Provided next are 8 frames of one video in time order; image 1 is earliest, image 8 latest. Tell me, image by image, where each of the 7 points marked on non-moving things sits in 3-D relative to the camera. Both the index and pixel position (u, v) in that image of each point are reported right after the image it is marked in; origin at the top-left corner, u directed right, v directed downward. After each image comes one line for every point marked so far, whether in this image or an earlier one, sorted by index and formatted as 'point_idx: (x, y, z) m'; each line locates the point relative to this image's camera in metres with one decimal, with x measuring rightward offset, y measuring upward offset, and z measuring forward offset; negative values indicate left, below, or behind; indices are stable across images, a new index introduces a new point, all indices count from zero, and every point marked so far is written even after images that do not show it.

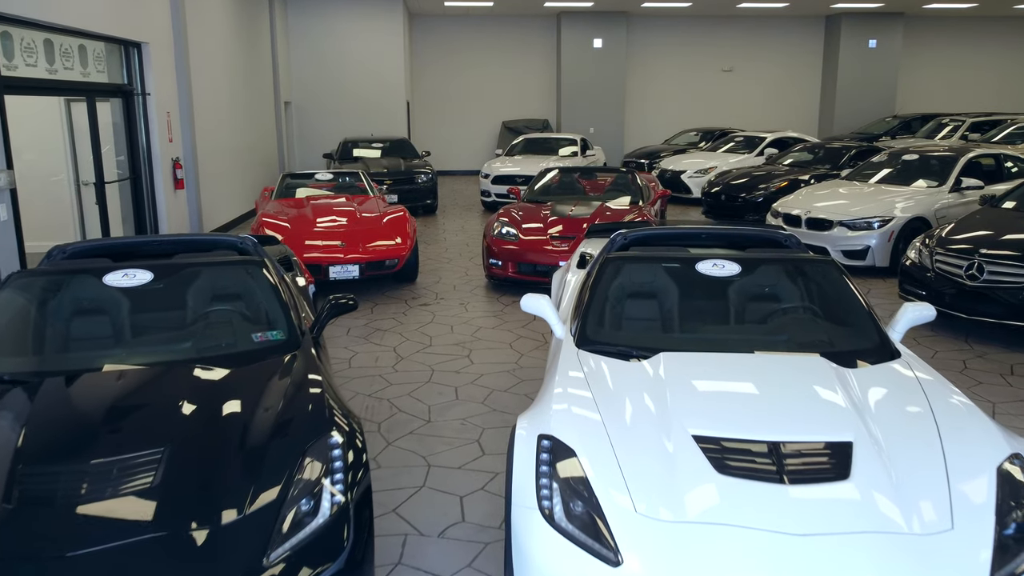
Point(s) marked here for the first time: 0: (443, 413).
0: (-0.3, -0.6, +4.1) m
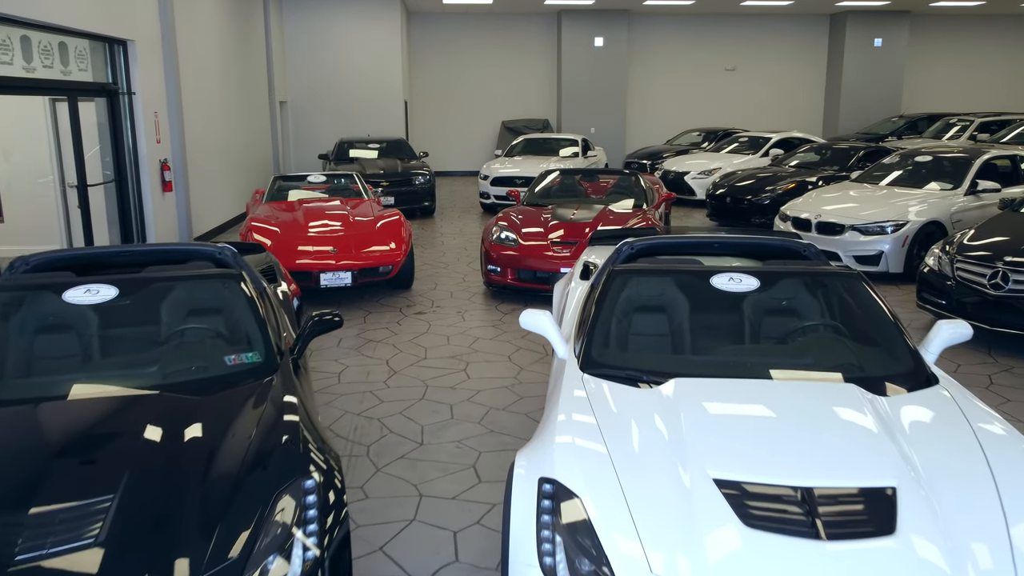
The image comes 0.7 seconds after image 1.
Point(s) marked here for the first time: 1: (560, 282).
0: (-0.3, -0.7, +3.9) m
1: (+0.2, 0.0, +4.3) m
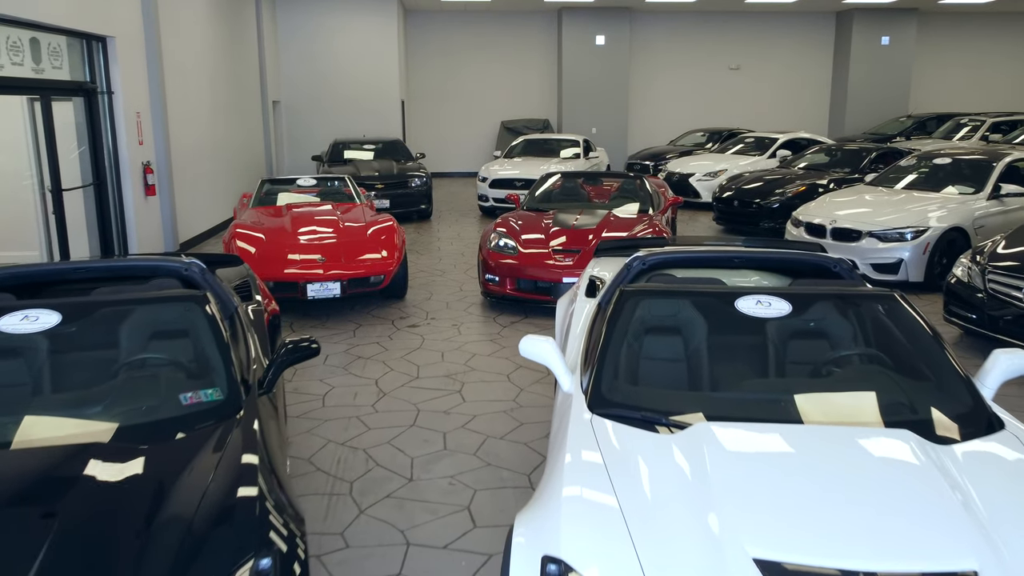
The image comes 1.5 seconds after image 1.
0: (-0.3, -0.7, +3.5) m
1: (+0.2, 0.0, +3.9) m
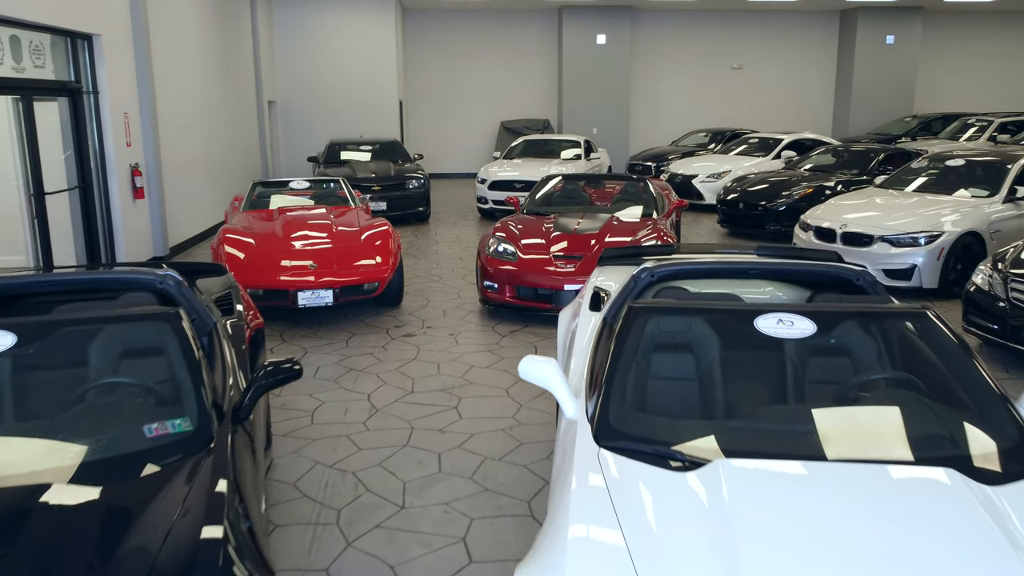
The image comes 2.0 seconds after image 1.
0: (-0.3, -0.8, +3.3) m
1: (+0.2, -0.1, +3.7) m
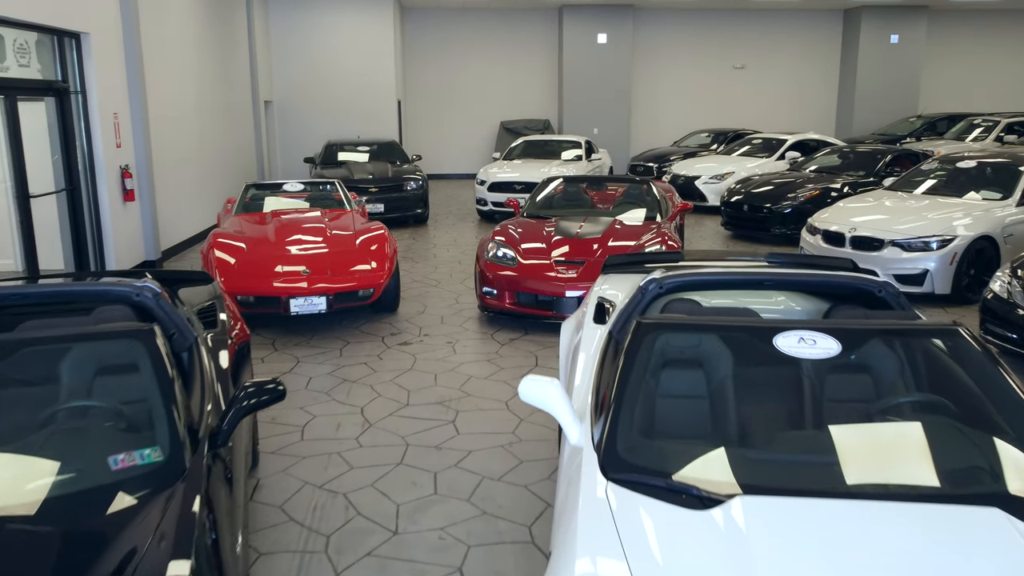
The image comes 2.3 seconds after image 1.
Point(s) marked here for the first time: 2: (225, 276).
0: (-0.3, -0.8, +3.1) m
1: (+0.2, -0.1, +3.5) m
2: (-1.8, +0.1, +5.5) m
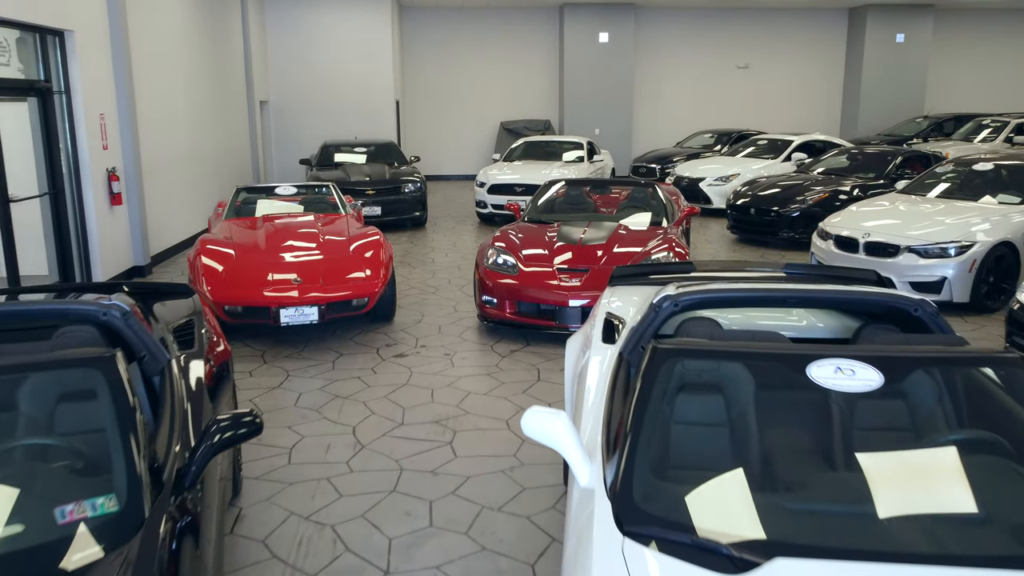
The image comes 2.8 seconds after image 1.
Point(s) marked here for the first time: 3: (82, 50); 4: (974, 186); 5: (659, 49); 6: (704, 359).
0: (-0.3, -0.9, +2.9) m
1: (+0.2, -0.2, +3.2) m
2: (-1.8, 0.0, +5.2) m
3: (-3.3, +1.8, +6.7) m
4: (+3.8, +0.8, +7.1) m
5: (+2.8, +4.6, +16.7) m
6: (+0.5, -0.2, +2.2) m
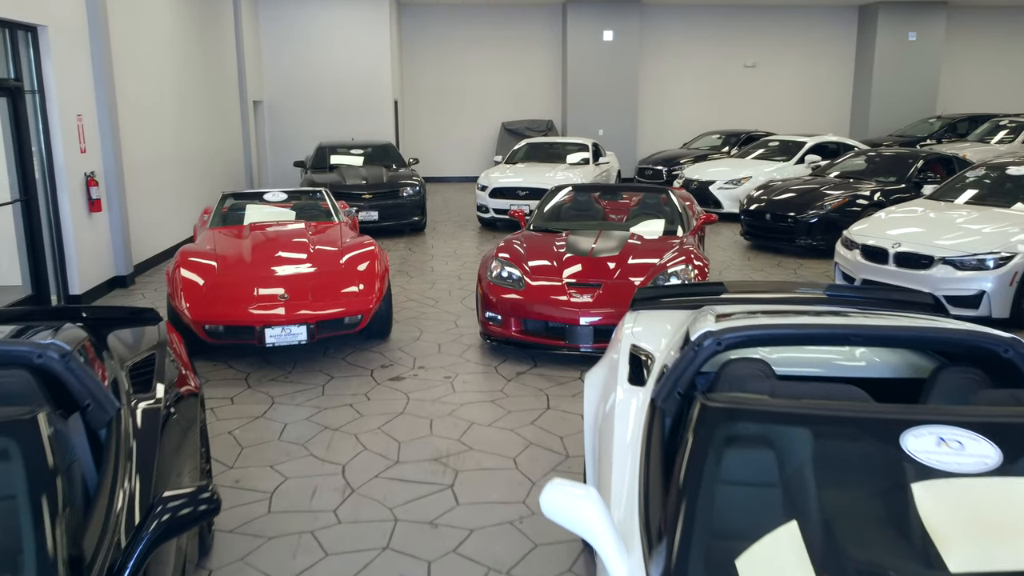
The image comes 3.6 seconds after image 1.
0: (-0.3, -1.0, +2.4) m
1: (+0.3, -0.3, +2.8) m
2: (-1.8, -0.1, +4.8) m
3: (-3.2, +1.7, +6.2) m
4: (+3.8, +0.7, +6.7) m
5: (+2.8, +4.5, +16.3) m
6: (+0.5, -0.3, +1.8) m
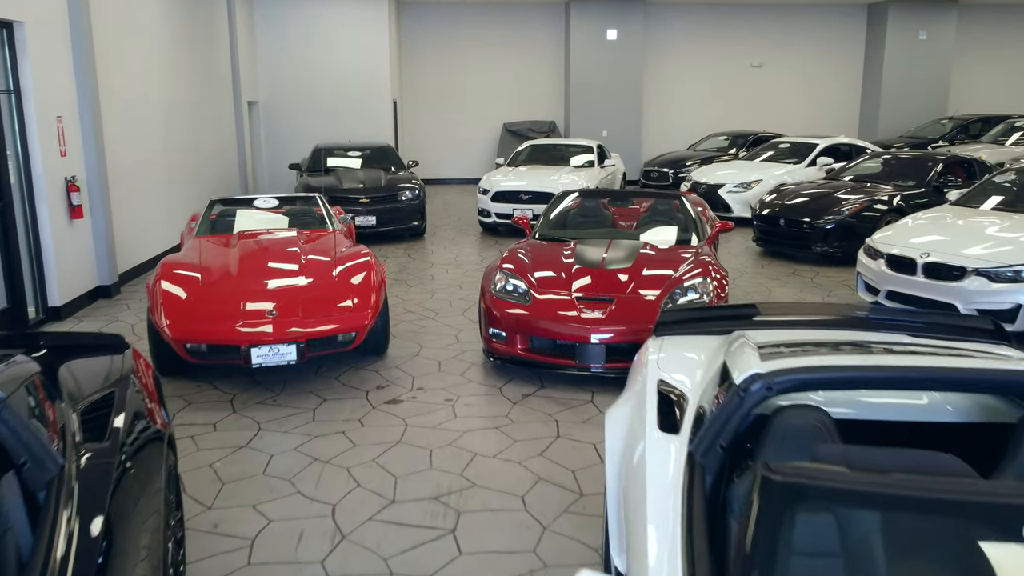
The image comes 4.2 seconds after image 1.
0: (-0.3, -1.1, +2.1) m
1: (+0.3, -0.4, +2.5) m
2: (-1.7, -0.2, +4.5) m
3: (-3.2, +1.6, +5.9) m
4: (+3.8, +0.7, +6.3) m
5: (+2.9, +4.4, +15.9) m
6: (+0.6, -0.4, +1.4) m
